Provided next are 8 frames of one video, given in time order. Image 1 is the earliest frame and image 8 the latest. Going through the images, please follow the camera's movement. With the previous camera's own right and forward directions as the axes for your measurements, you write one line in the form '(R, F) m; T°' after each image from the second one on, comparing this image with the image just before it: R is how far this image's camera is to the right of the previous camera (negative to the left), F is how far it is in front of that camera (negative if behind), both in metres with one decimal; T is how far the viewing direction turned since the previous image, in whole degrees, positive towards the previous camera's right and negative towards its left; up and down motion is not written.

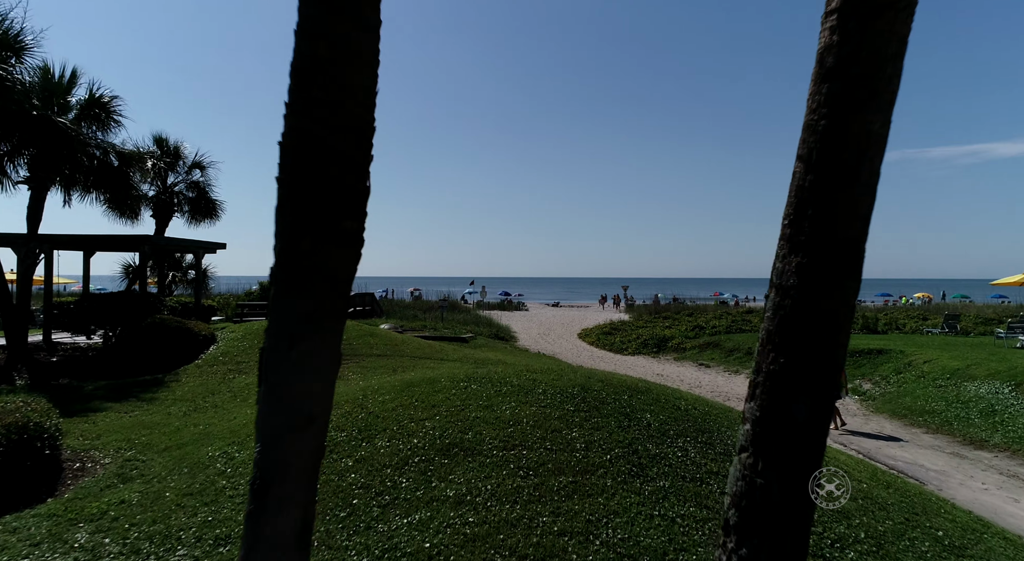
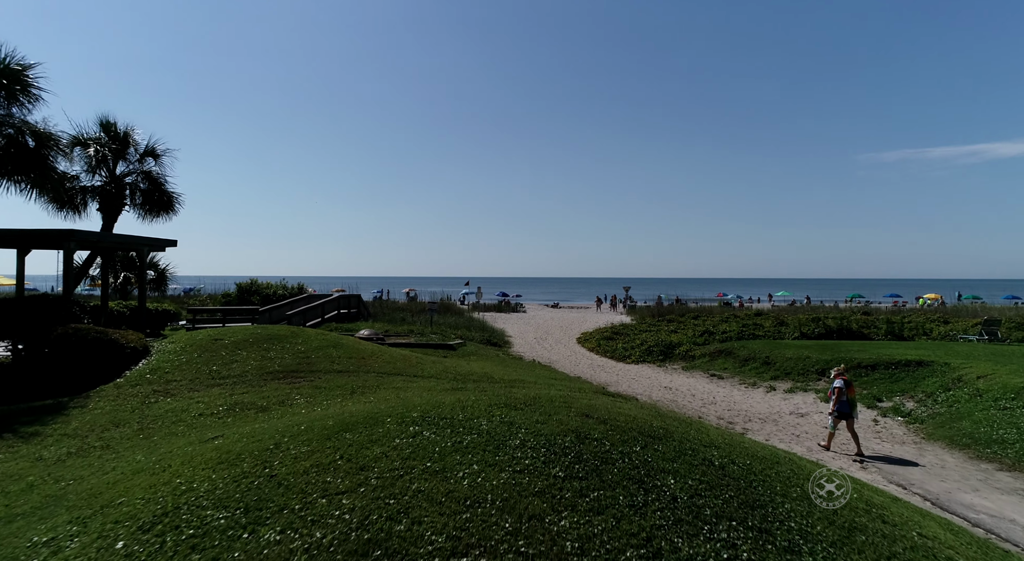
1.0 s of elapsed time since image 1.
(+0.3, +2.0) m; 0°
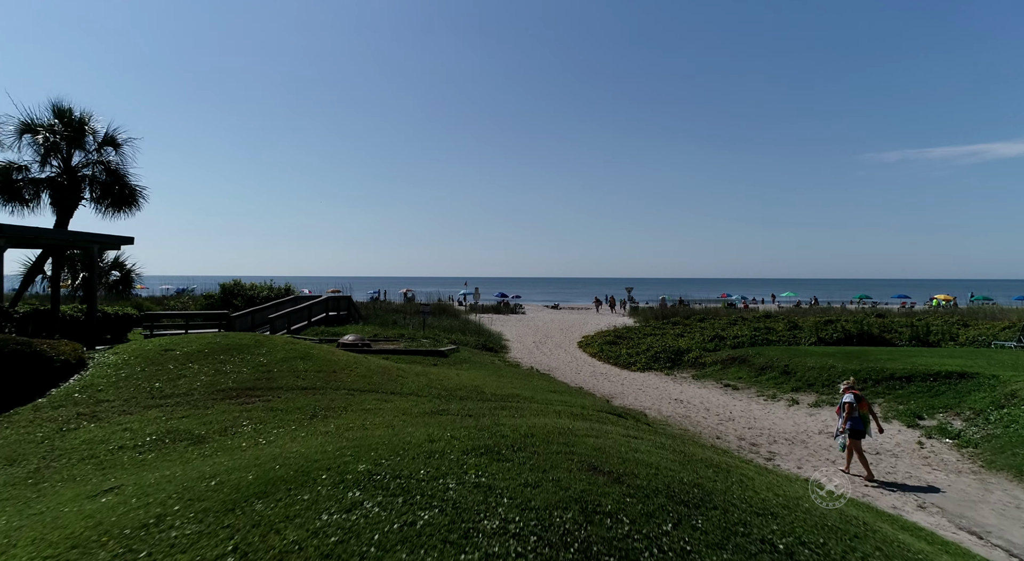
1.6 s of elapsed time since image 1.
(+0.1, +1.5) m; 0°
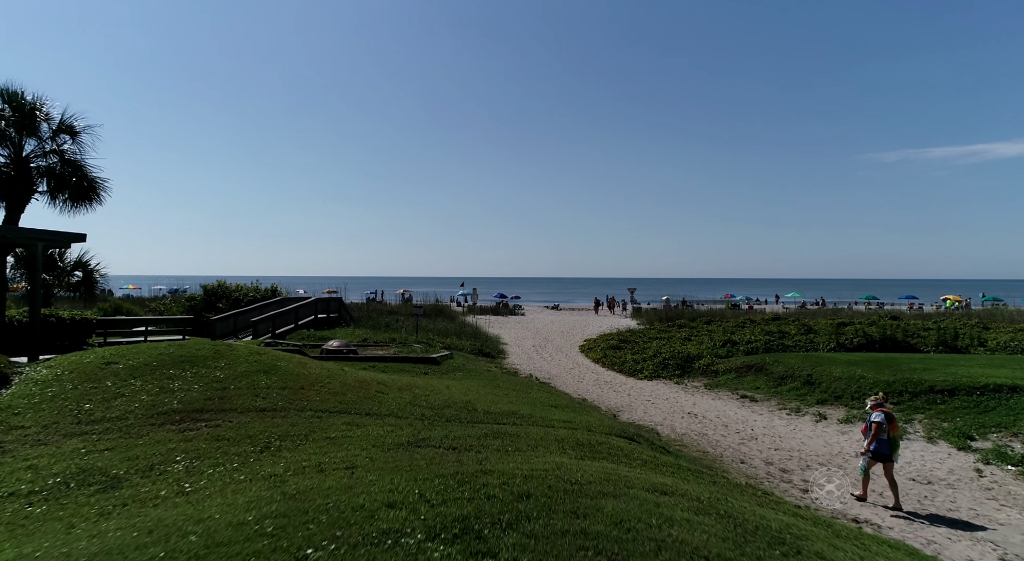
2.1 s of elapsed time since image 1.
(+0.1, +1.4) m; 0°
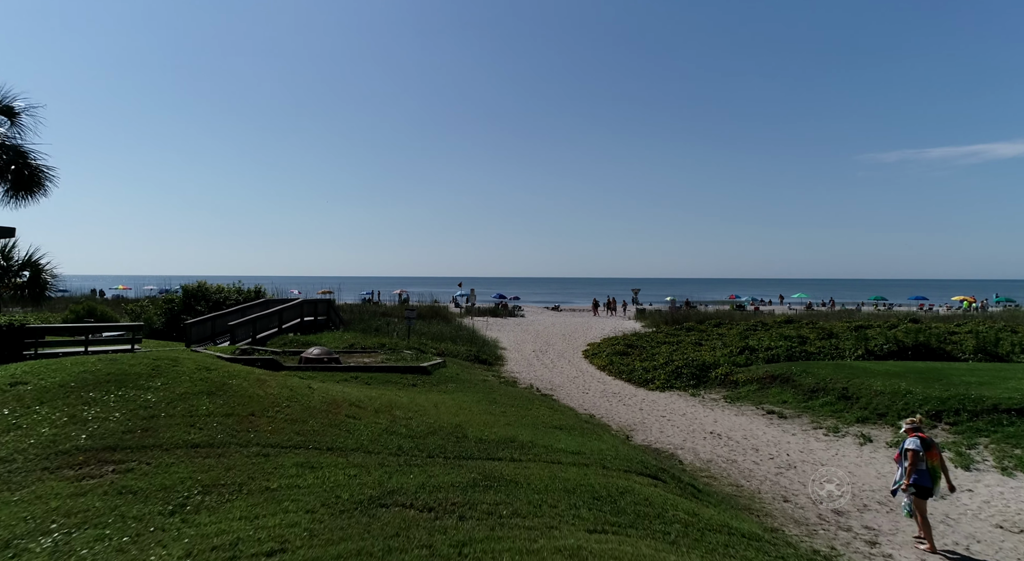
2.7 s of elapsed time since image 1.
(0.0, +1.7) m; 0°
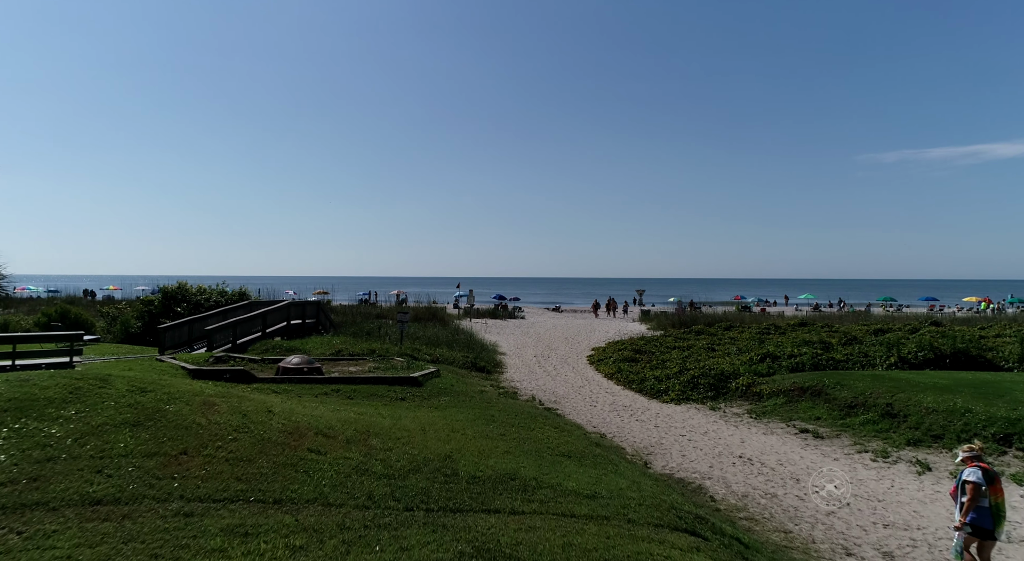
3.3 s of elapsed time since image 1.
(0.0, +1.5) m; 0°
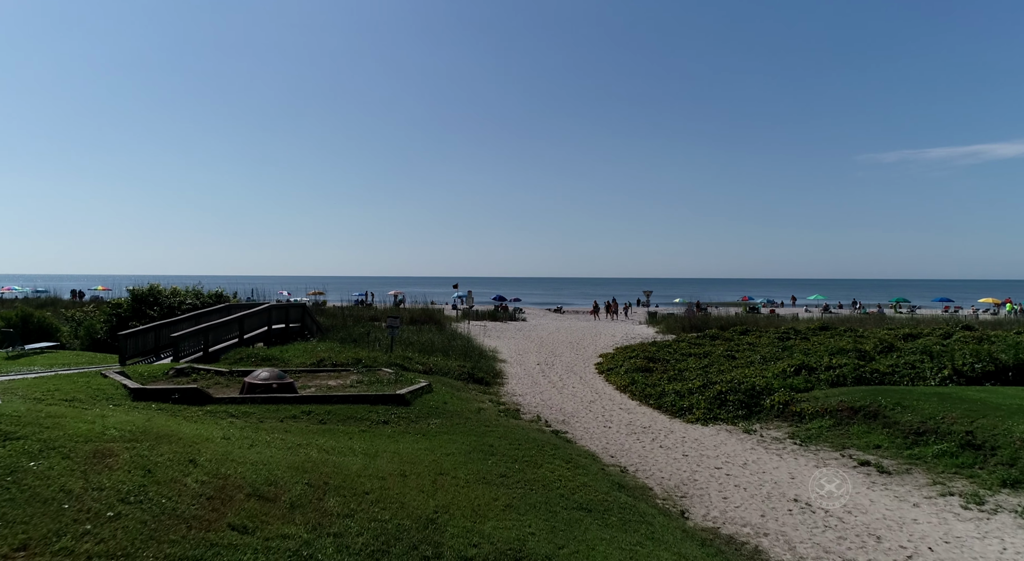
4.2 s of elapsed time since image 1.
(0.0, +2.0) m; 0°
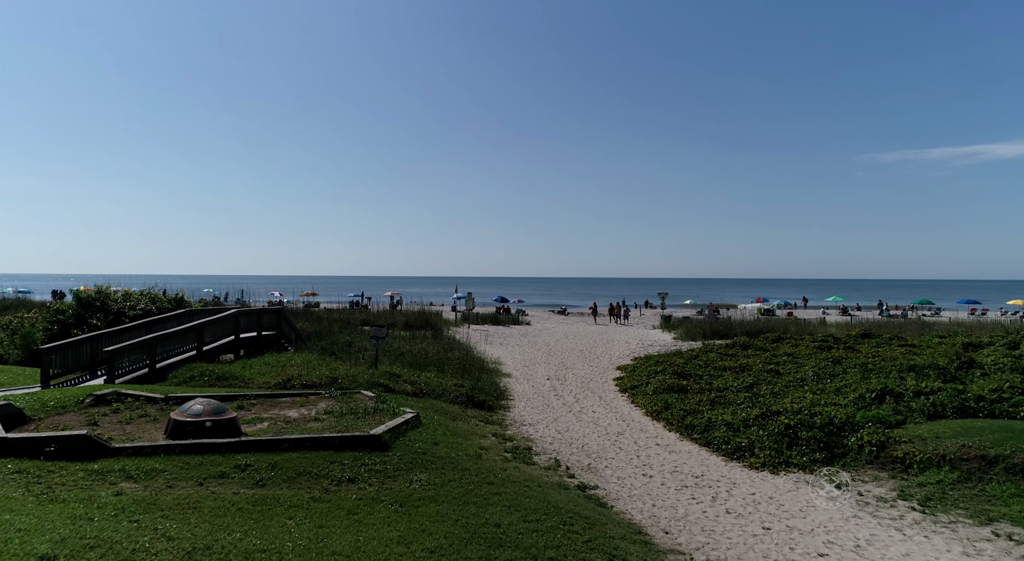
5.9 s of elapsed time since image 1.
(-0.2, +3.1) m; 0°
